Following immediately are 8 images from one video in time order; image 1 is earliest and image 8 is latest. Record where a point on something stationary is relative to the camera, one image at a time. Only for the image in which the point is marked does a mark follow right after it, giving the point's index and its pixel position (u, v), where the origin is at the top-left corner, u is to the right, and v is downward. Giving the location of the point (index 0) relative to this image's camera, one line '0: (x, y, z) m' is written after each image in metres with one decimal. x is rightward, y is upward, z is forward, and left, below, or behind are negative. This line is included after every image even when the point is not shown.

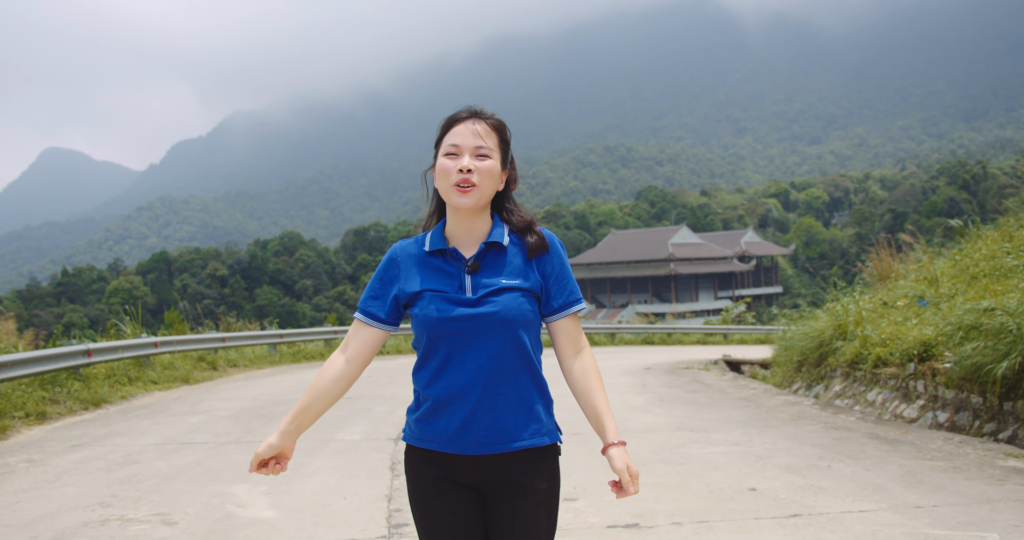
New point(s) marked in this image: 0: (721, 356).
0: (+2.9, -1.2, +15.7) m
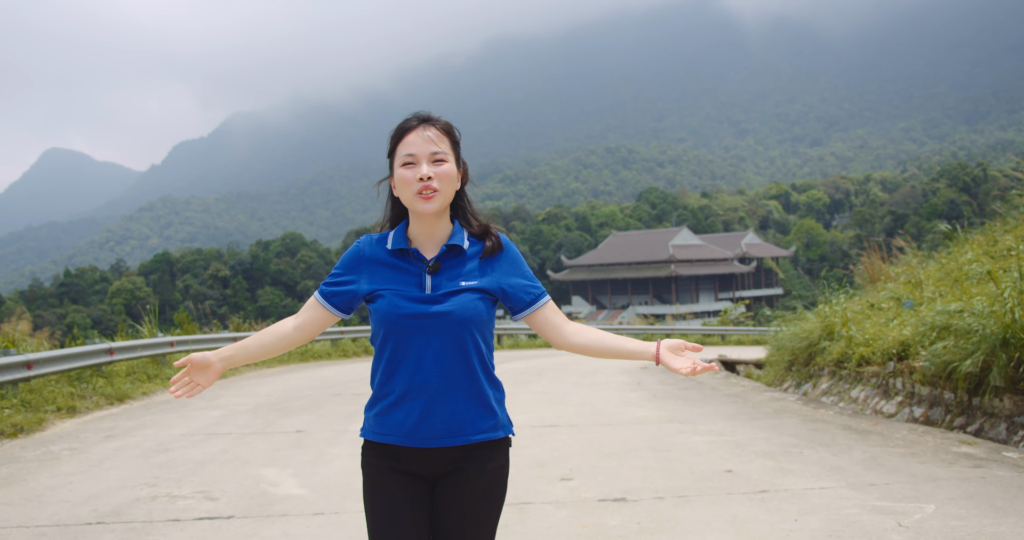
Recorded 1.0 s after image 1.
0: (+2.9, -1.2, +16.2) m
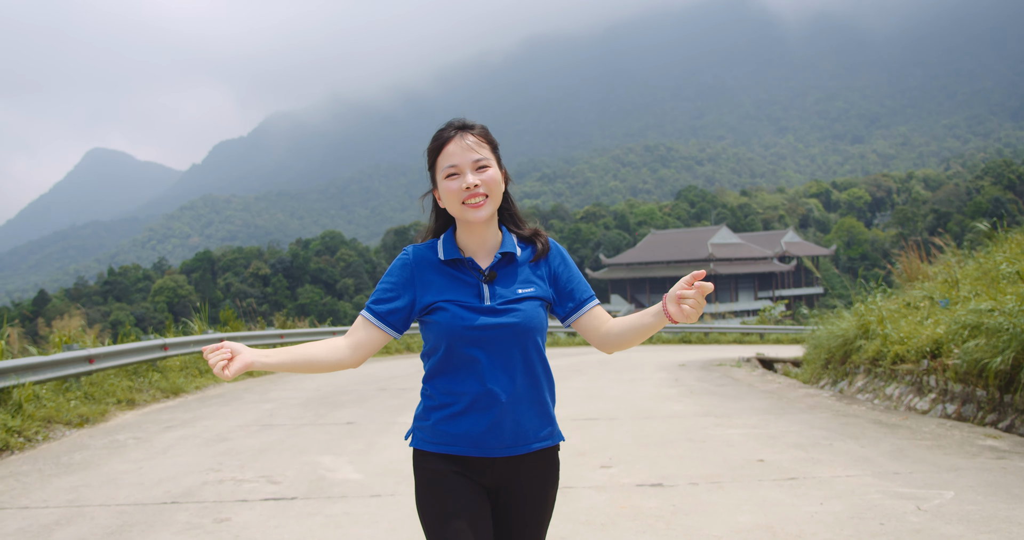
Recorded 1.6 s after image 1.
0: (+3.5, -1.2, +16.3) m
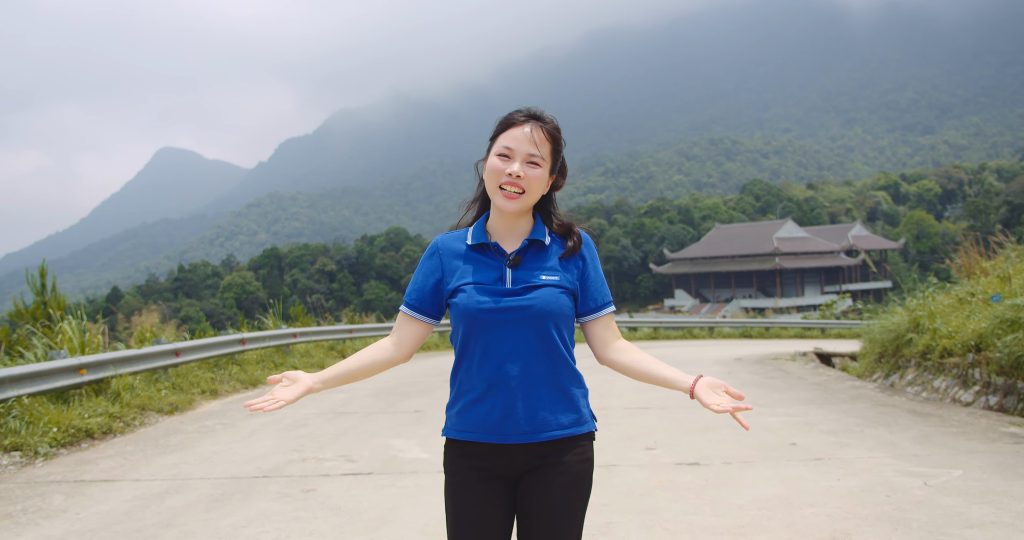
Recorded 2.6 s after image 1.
0: (+4.4, -1.2, +16.6) m
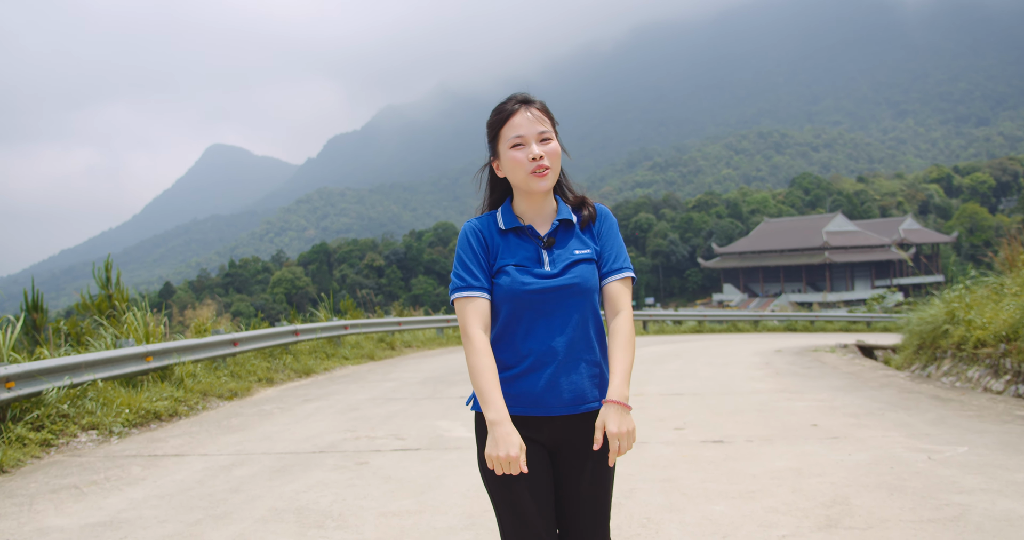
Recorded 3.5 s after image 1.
0: (+5.0, -1.1, +16.8) m
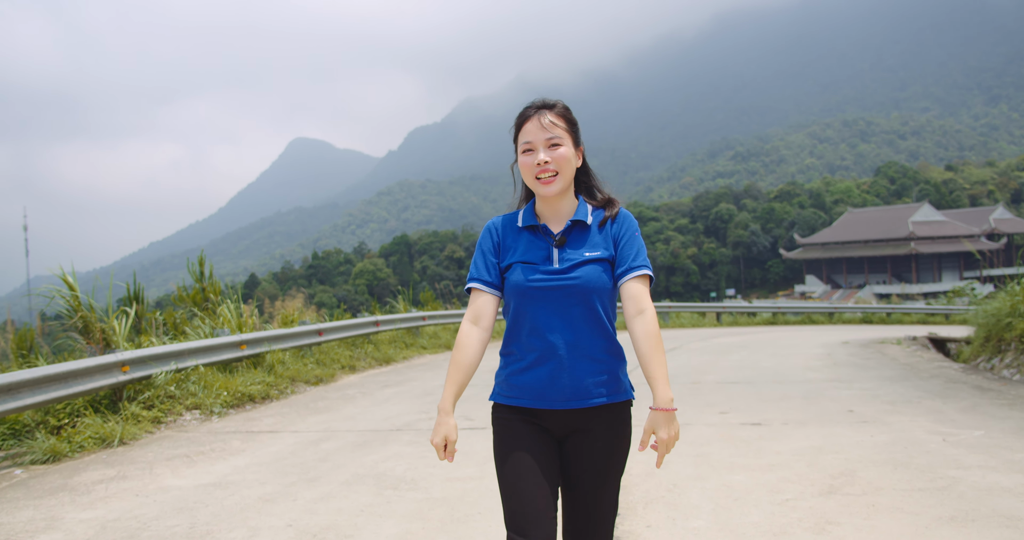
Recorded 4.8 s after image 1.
0: (+6.1, -0.9, +16.9) m
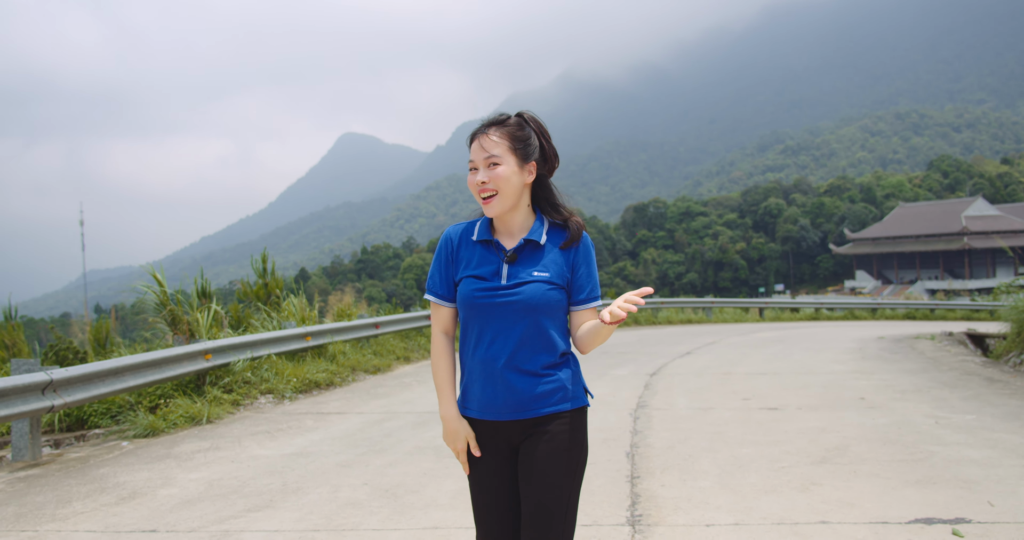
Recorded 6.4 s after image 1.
0: (+6.8, -0.9, +17.2) m
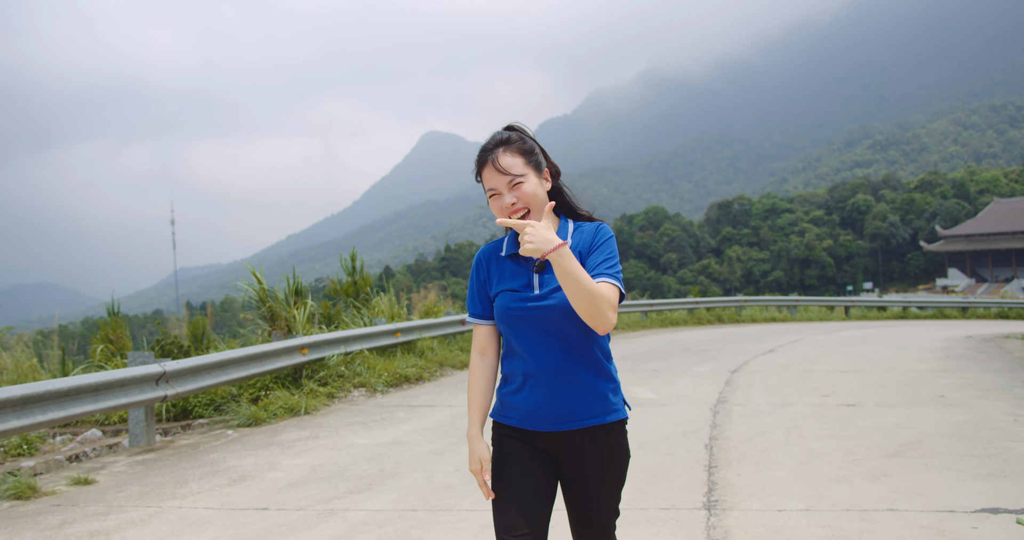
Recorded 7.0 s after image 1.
0: (+8.1, -0.9, +16.9) m
